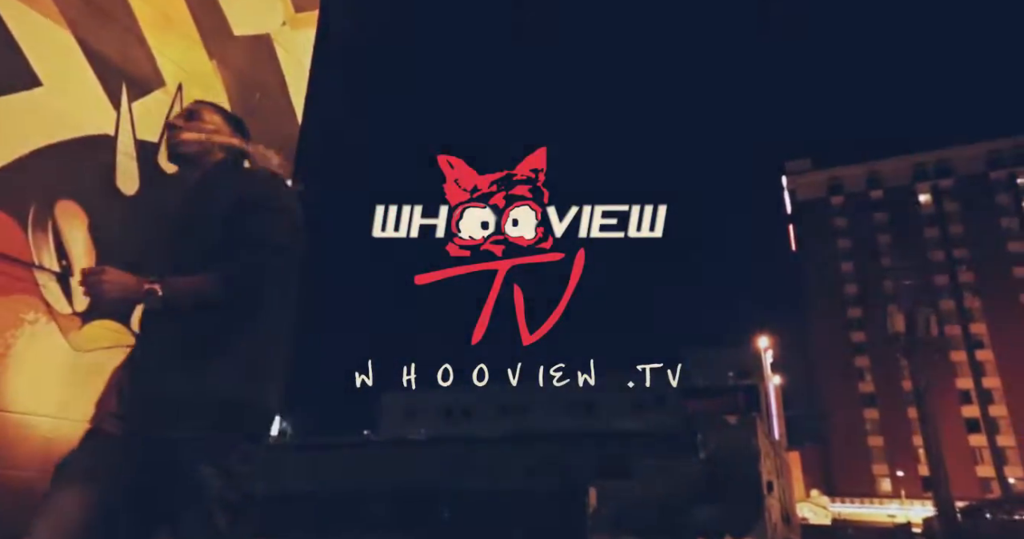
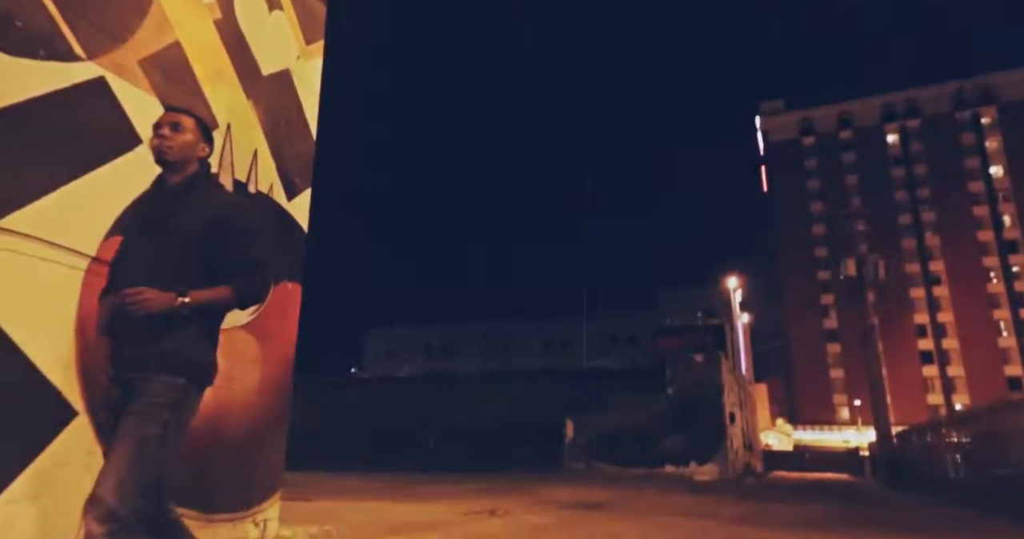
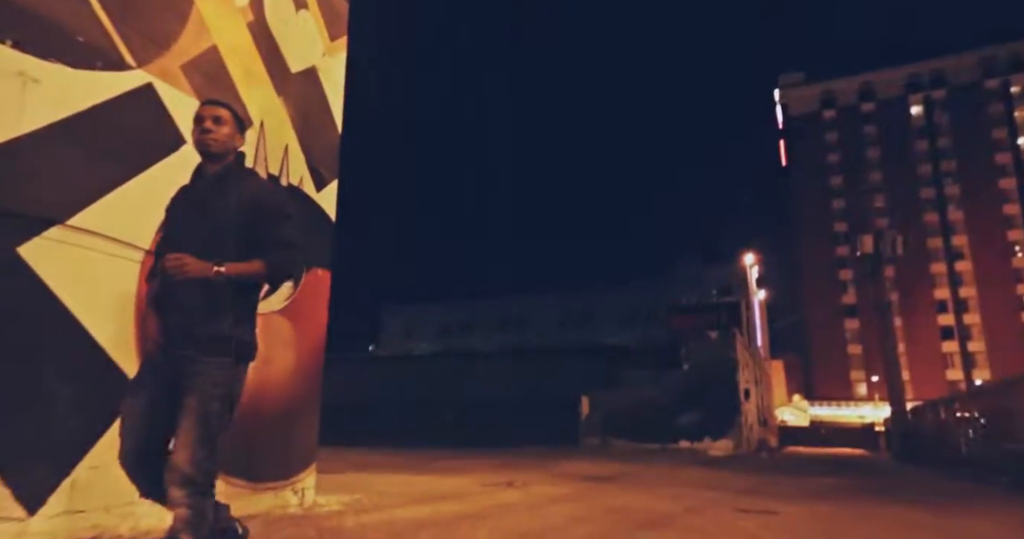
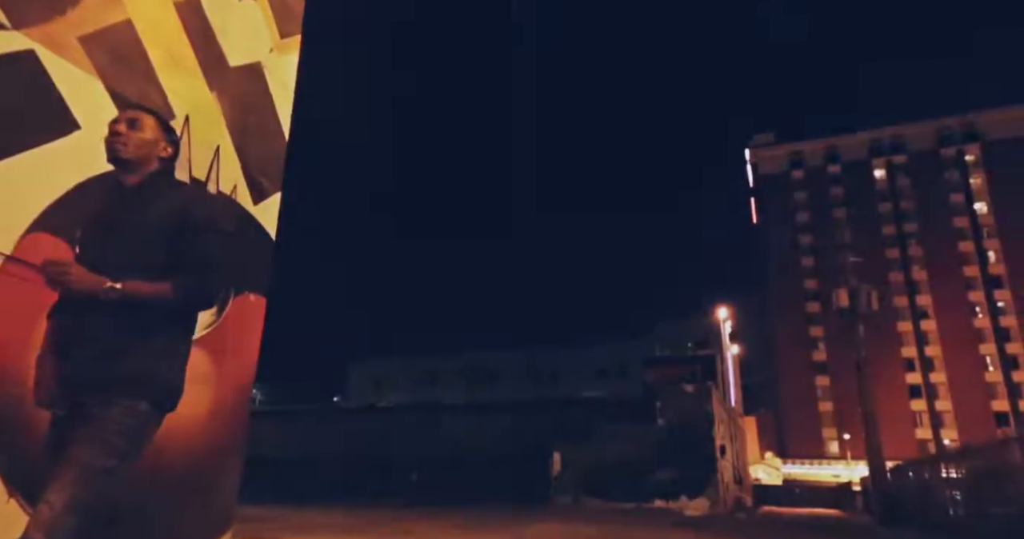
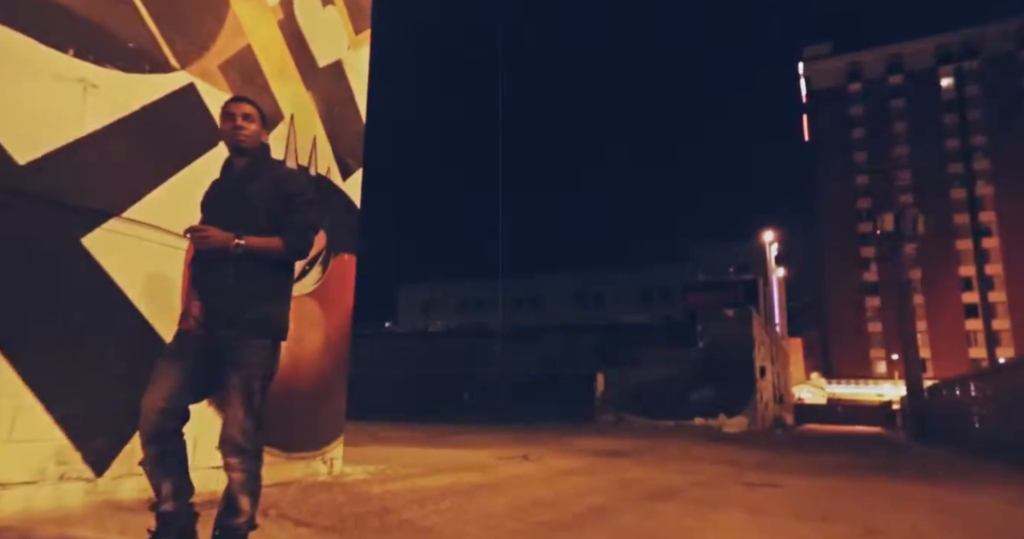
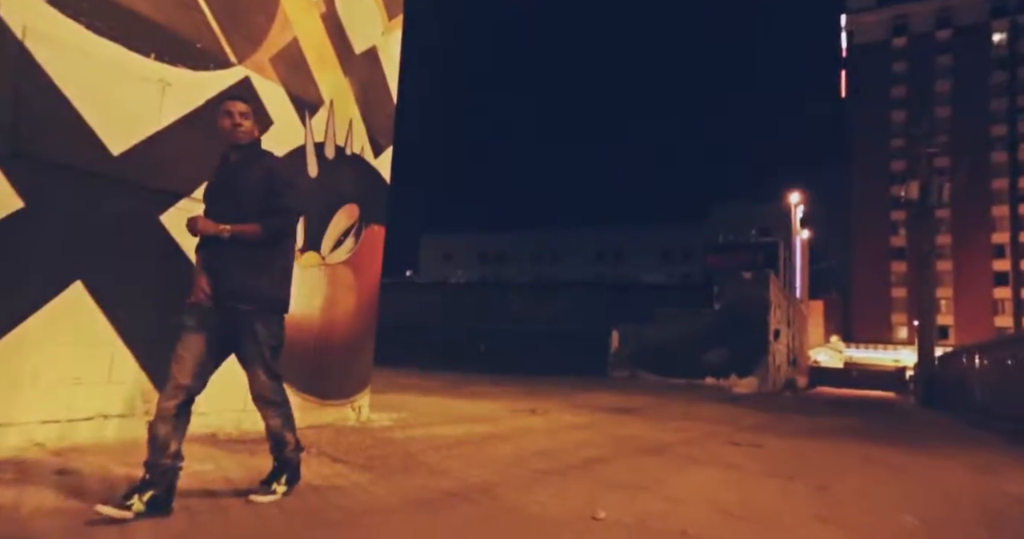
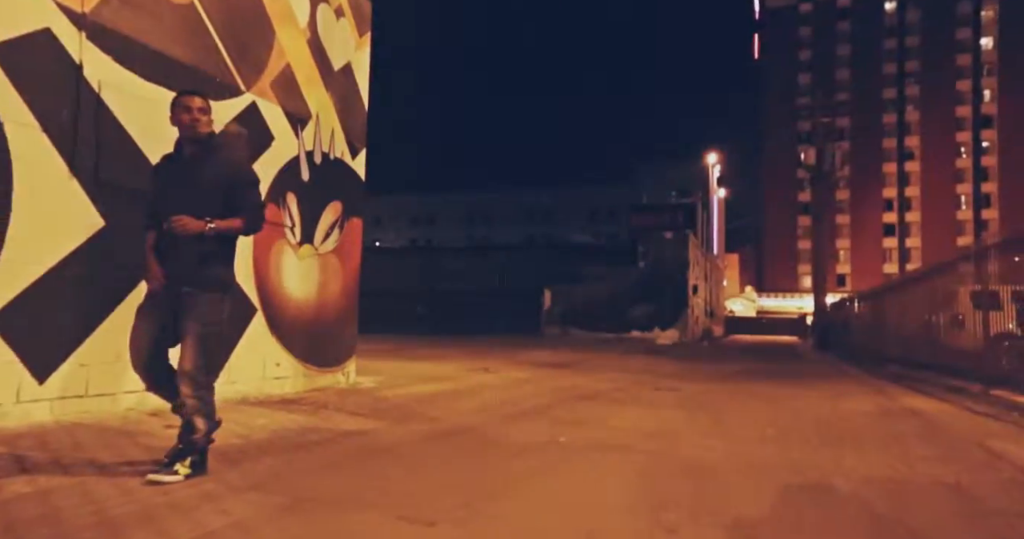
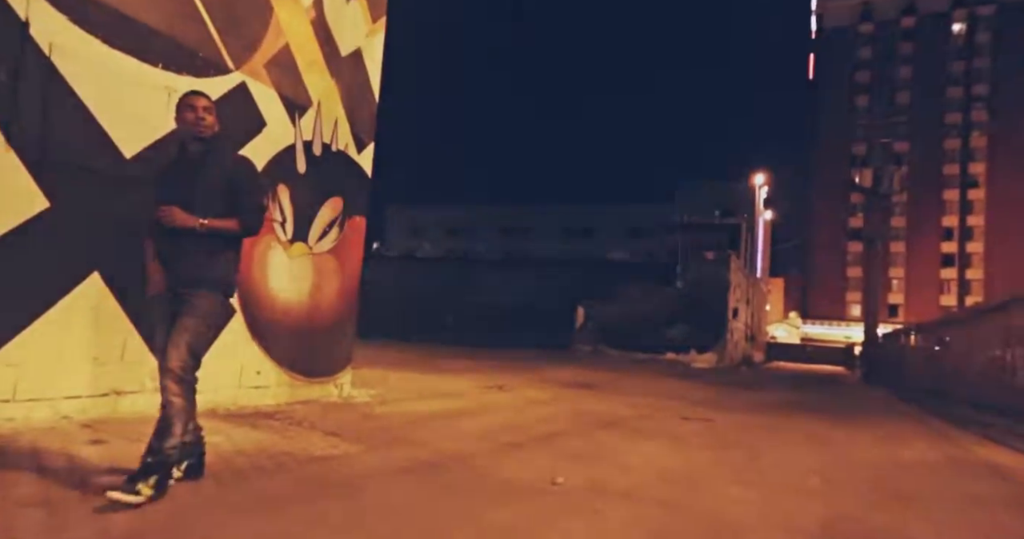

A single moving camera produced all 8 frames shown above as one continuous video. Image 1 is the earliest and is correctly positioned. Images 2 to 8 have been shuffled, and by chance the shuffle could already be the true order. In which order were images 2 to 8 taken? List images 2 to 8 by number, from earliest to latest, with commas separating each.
4, 2, 3, 5, 6, 8, 7
